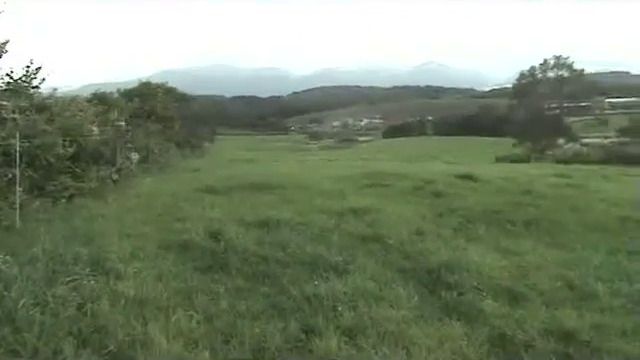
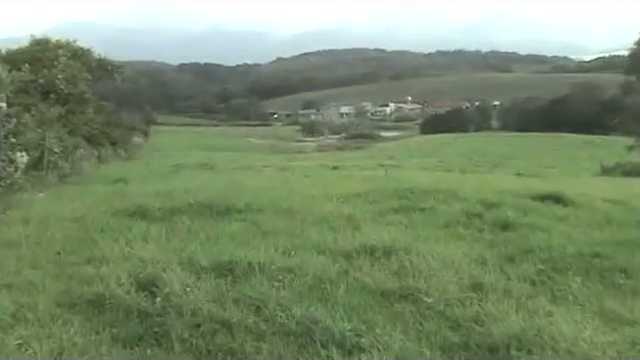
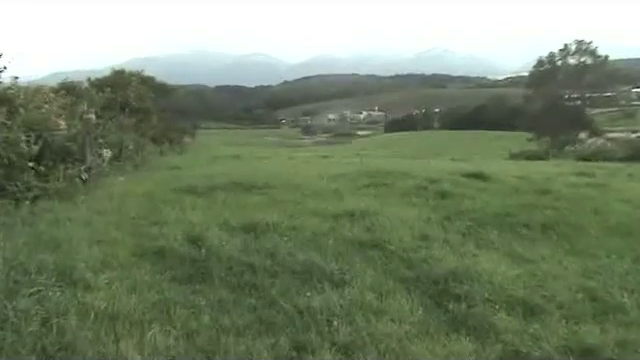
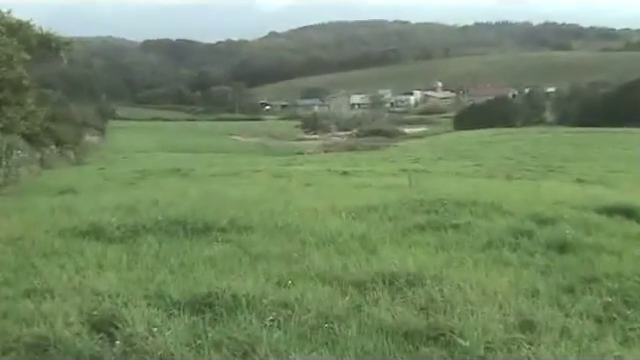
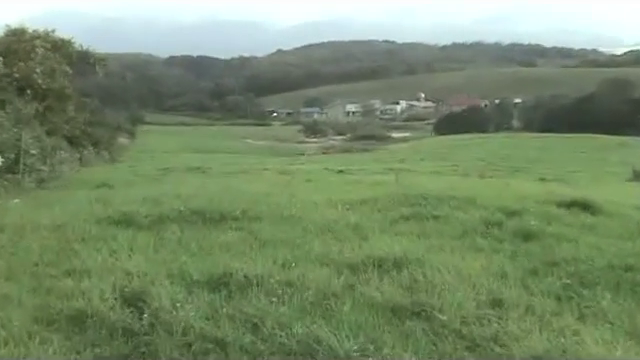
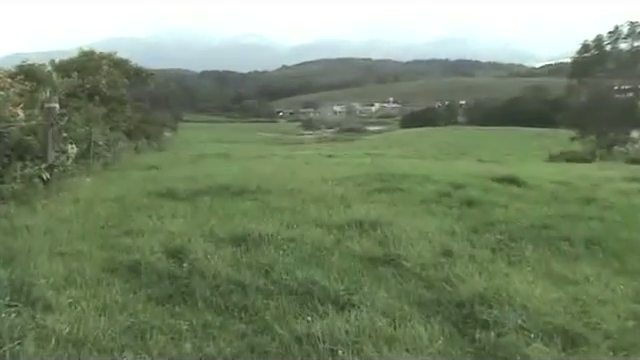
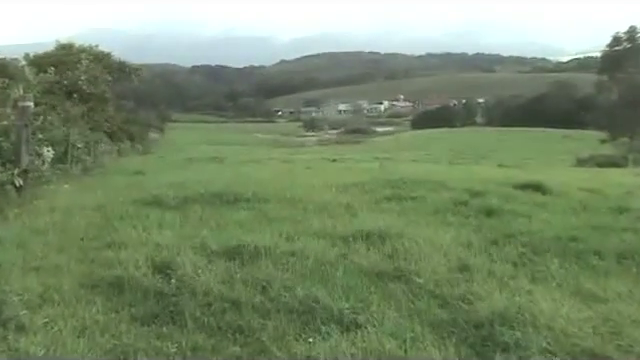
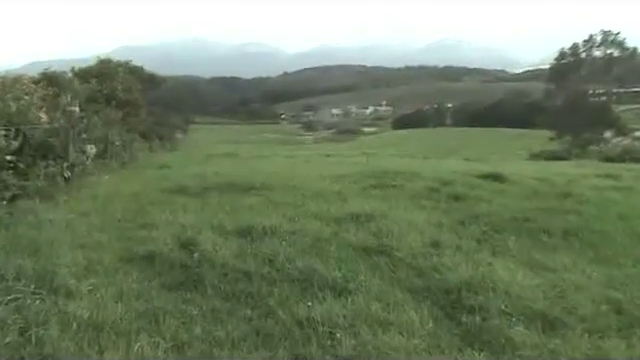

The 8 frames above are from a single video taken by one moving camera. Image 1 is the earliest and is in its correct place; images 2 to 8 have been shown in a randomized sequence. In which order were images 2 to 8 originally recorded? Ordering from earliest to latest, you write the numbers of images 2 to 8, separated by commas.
3, 8, 6, 7, 2, 5, 4
